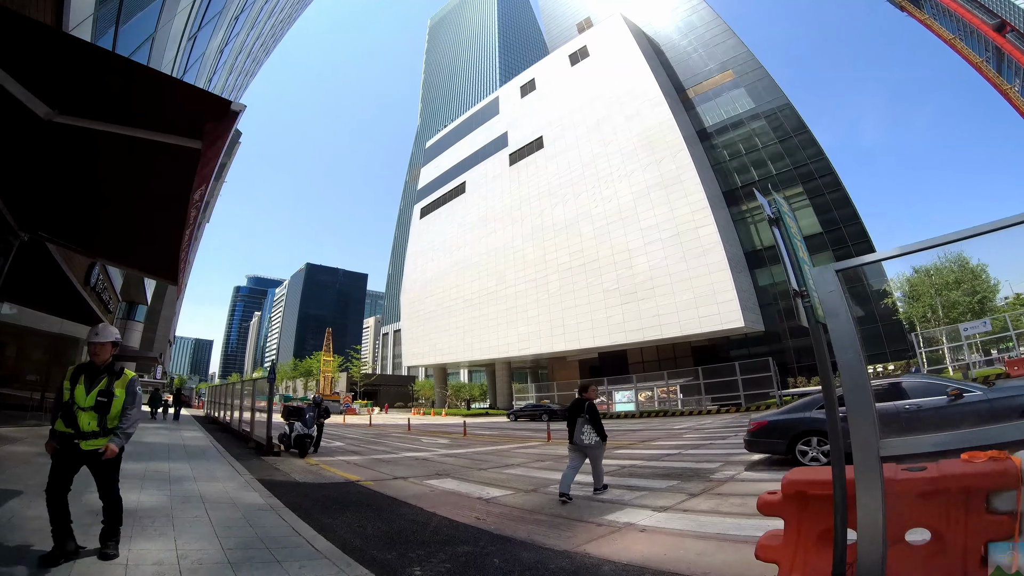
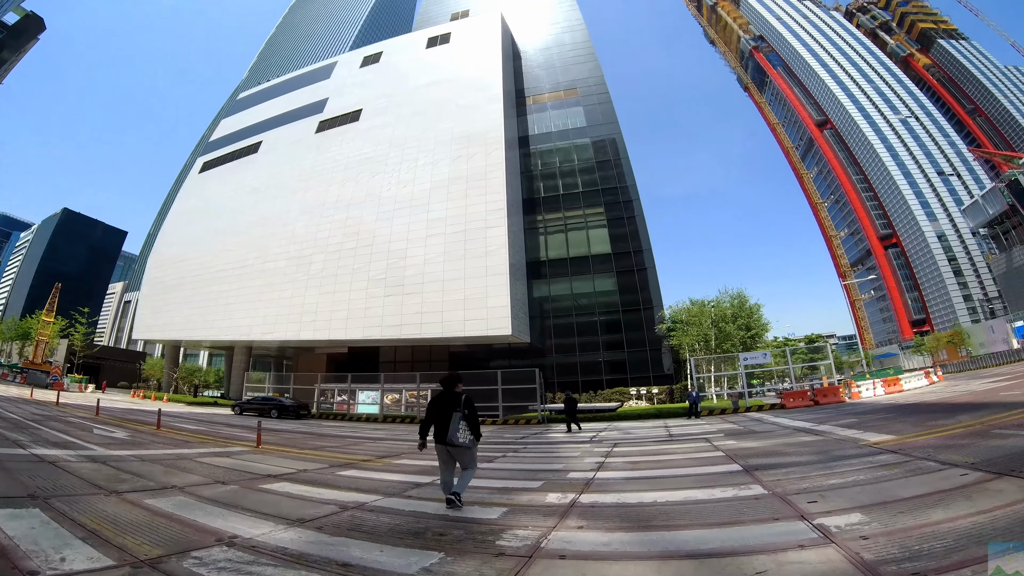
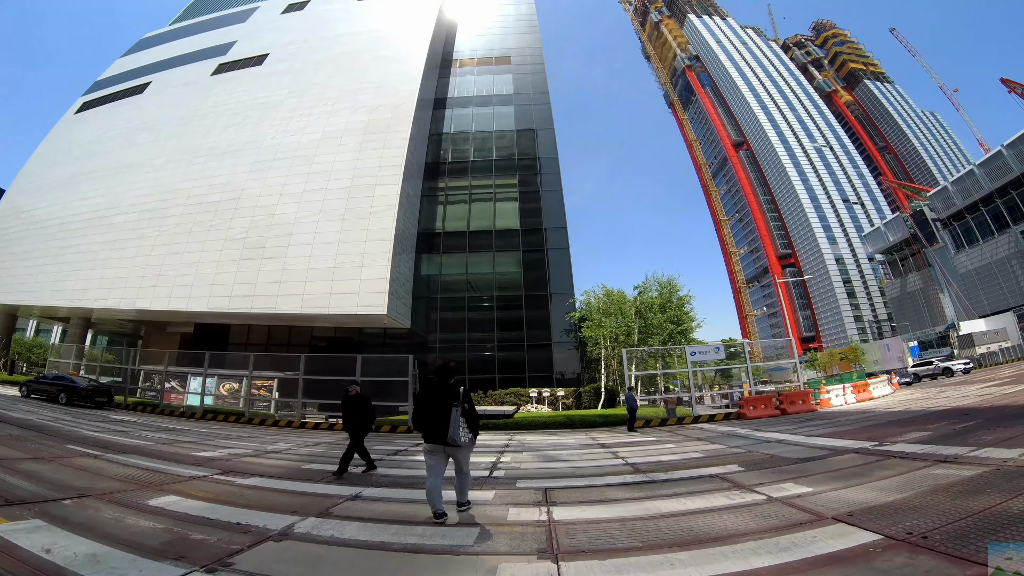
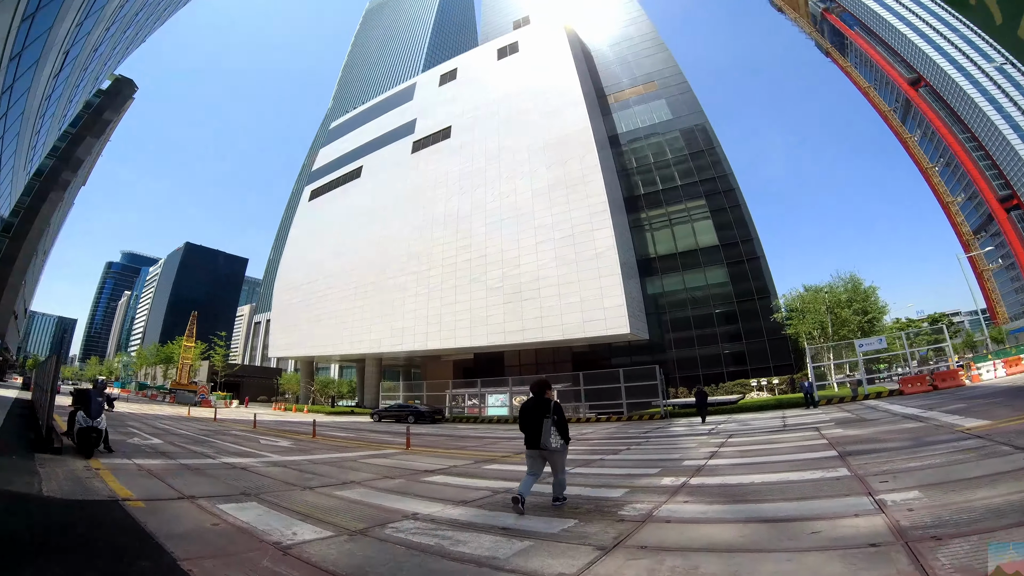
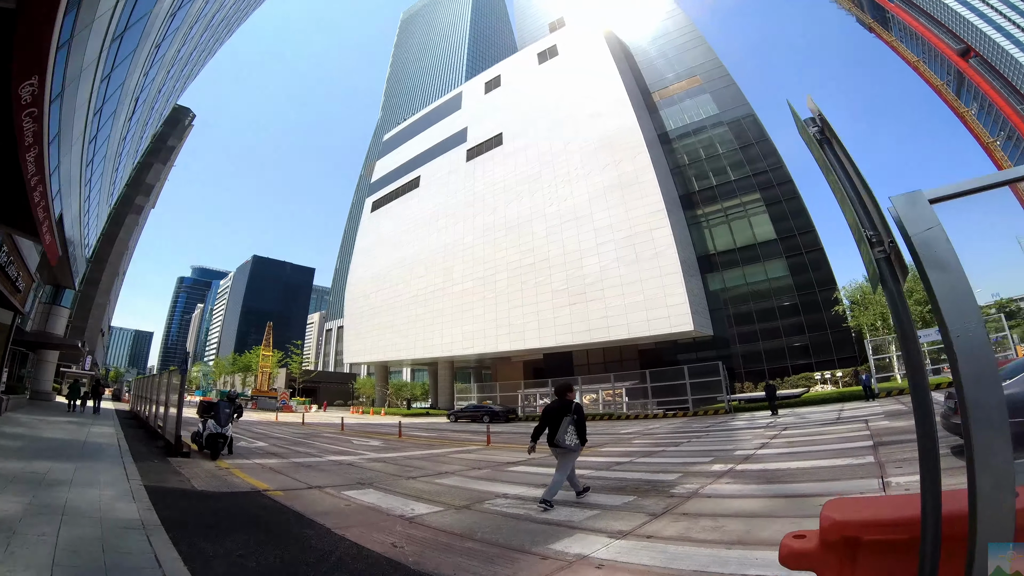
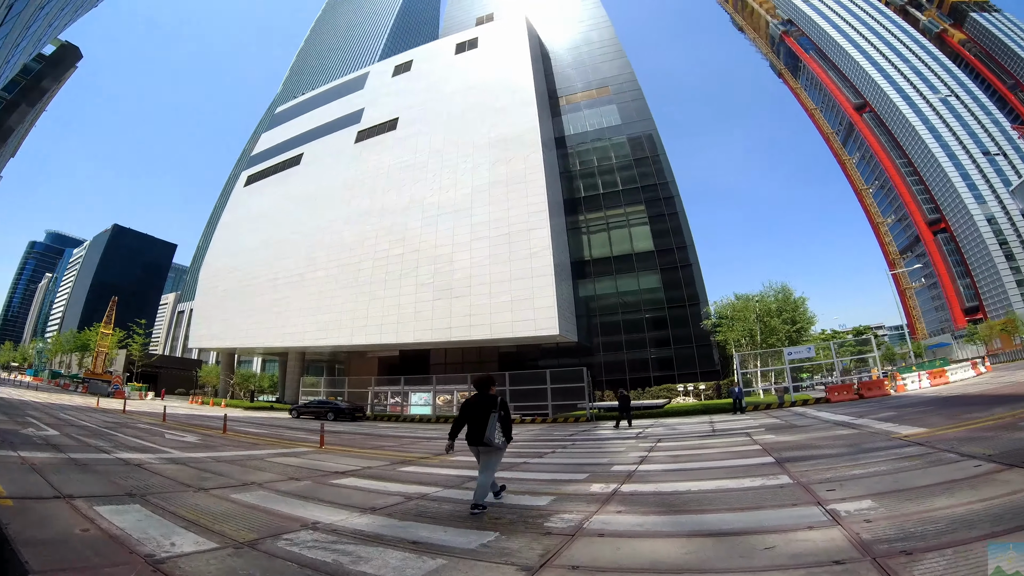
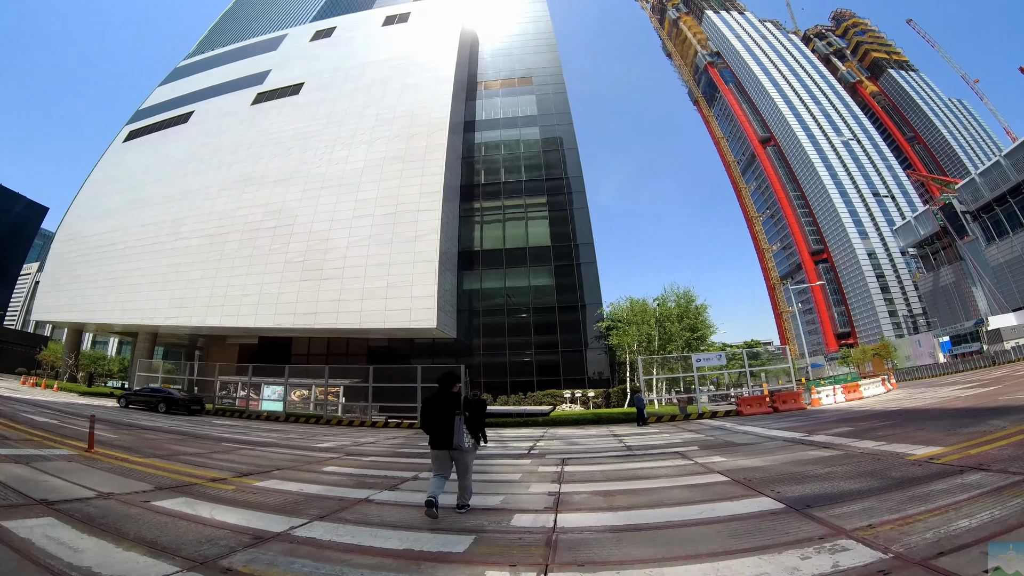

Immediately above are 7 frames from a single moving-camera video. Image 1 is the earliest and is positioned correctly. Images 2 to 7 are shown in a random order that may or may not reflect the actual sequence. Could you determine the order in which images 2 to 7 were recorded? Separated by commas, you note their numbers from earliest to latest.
5, 4, 6, 2, 7, 3
